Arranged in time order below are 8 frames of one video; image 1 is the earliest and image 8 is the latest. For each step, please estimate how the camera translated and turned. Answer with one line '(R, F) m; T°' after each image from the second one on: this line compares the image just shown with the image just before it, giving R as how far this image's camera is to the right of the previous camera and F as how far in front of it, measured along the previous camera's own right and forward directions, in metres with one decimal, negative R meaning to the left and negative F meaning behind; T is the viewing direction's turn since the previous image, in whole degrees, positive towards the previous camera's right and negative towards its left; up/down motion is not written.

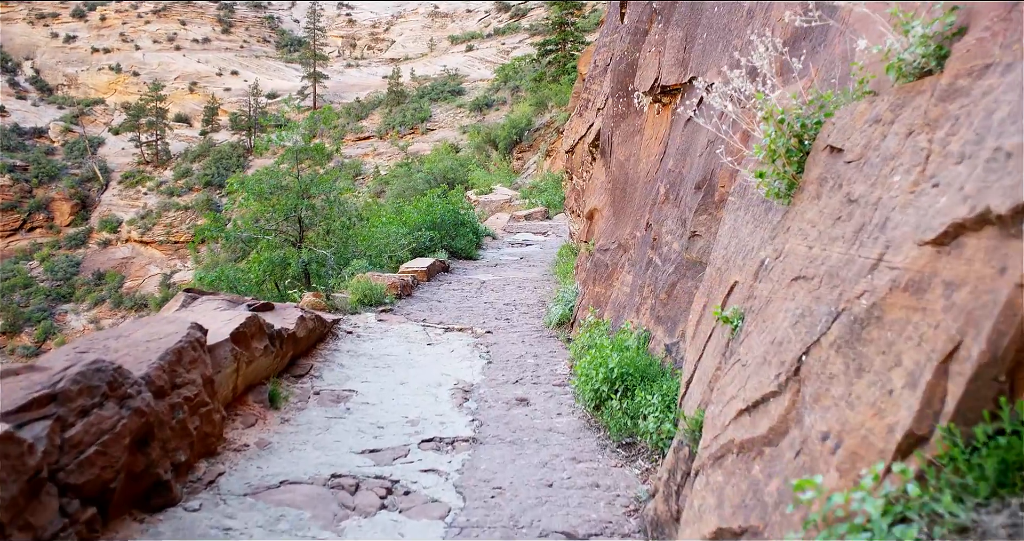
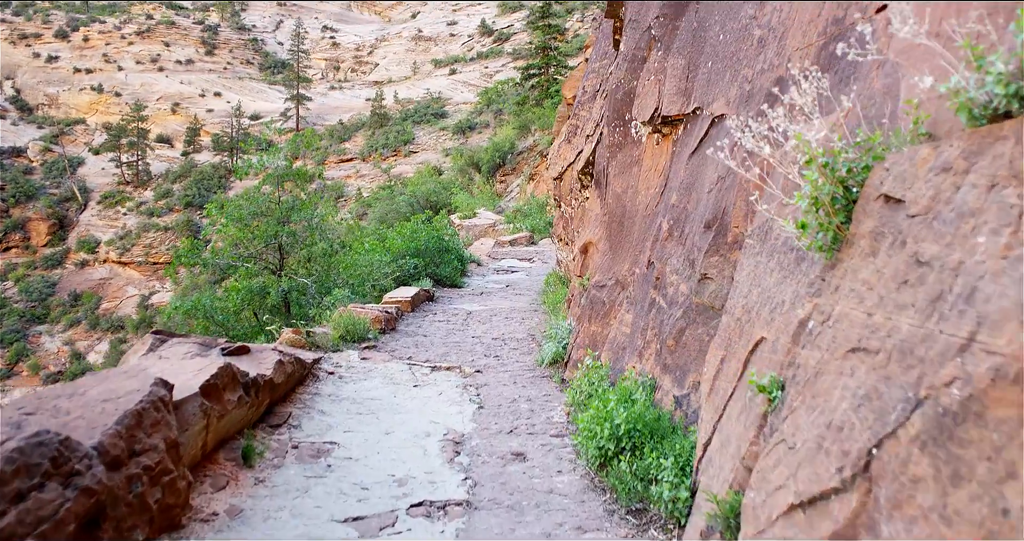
(-0.1, +0.3) m; +1°
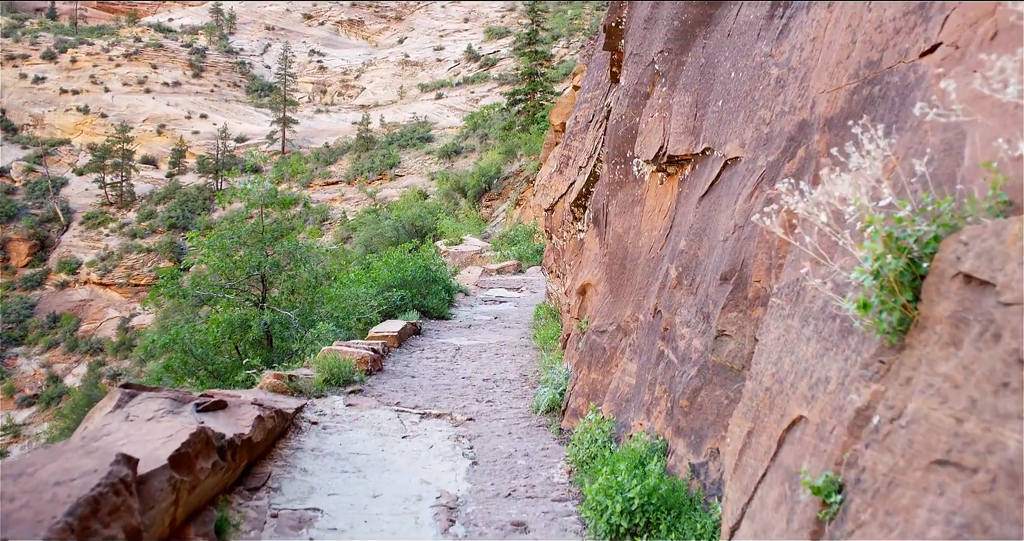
(-0.1, +0.3) m; +1°
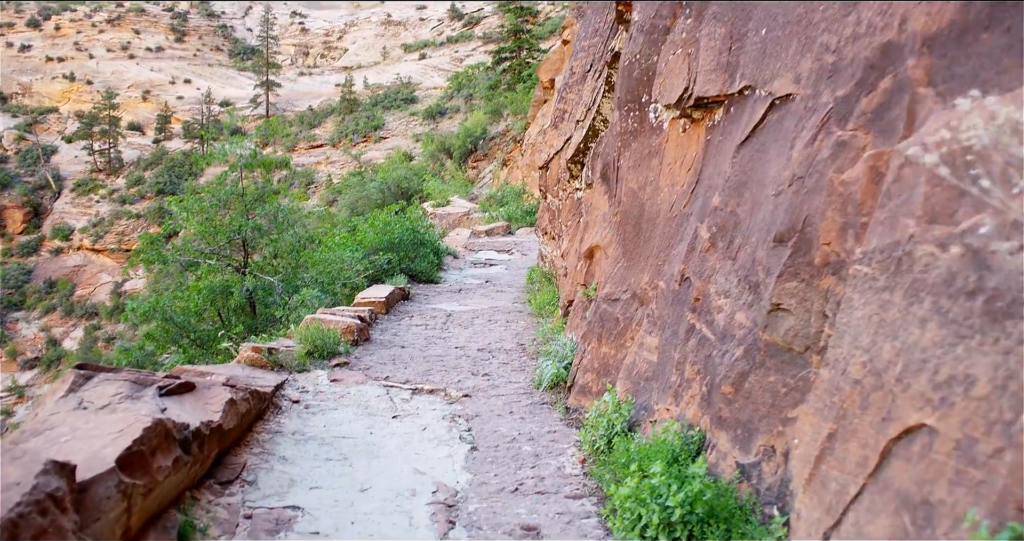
(-0.1, +0.6) m; +1°
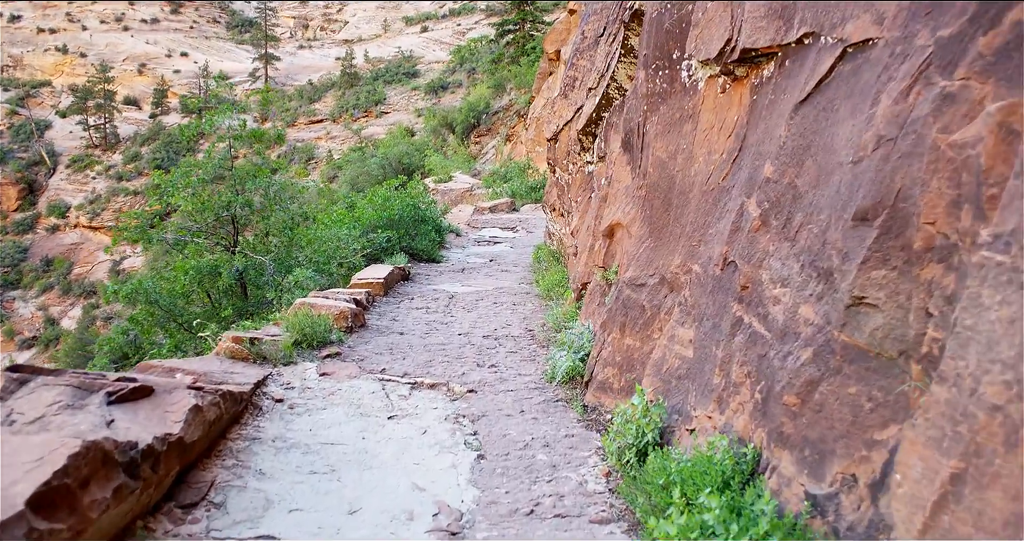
(0.0, +0.5) m; 0°
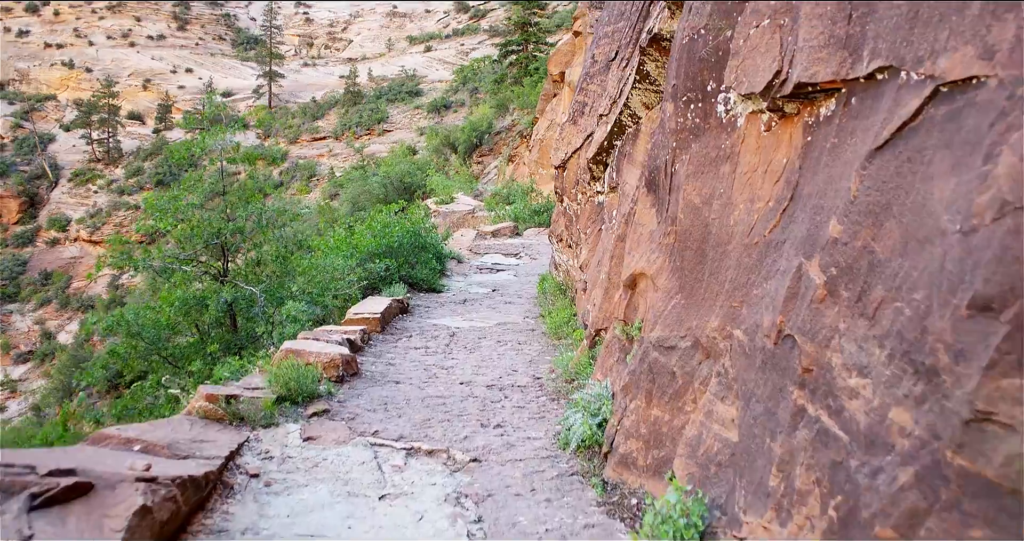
(0.0, +0.5) m; 0°
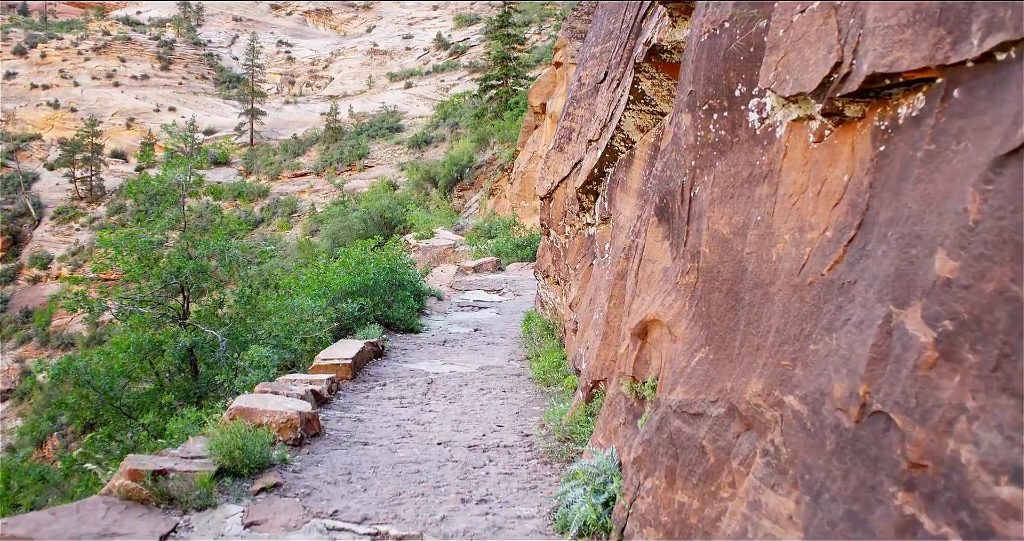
(0.0, +0.7) m; +1°
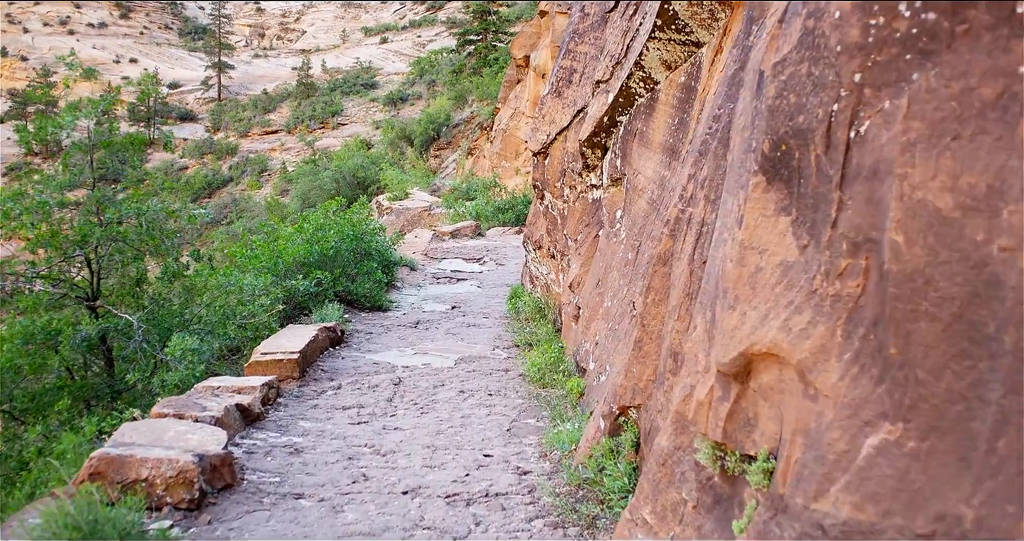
(-0.1, +1.4) m; +2°
